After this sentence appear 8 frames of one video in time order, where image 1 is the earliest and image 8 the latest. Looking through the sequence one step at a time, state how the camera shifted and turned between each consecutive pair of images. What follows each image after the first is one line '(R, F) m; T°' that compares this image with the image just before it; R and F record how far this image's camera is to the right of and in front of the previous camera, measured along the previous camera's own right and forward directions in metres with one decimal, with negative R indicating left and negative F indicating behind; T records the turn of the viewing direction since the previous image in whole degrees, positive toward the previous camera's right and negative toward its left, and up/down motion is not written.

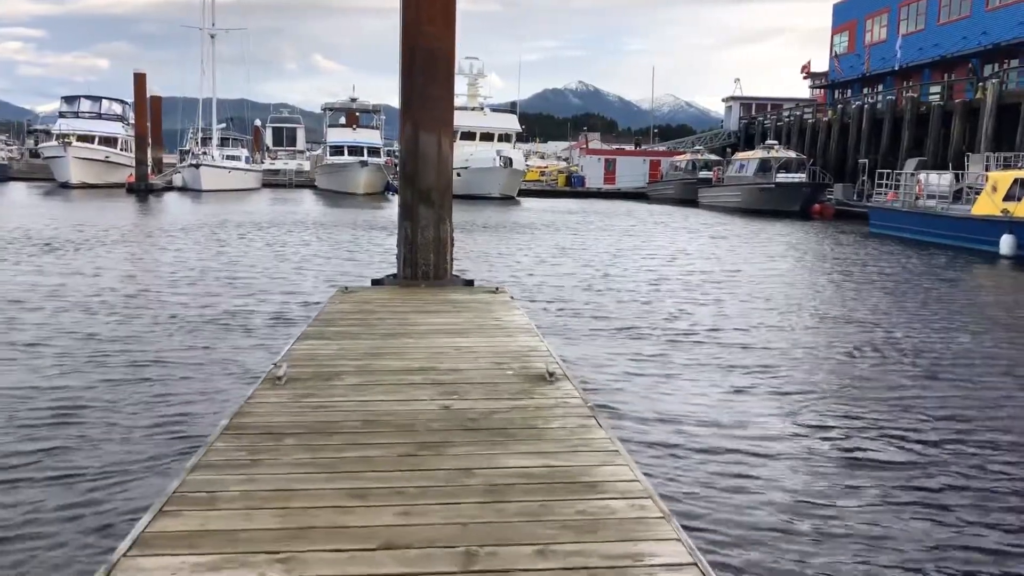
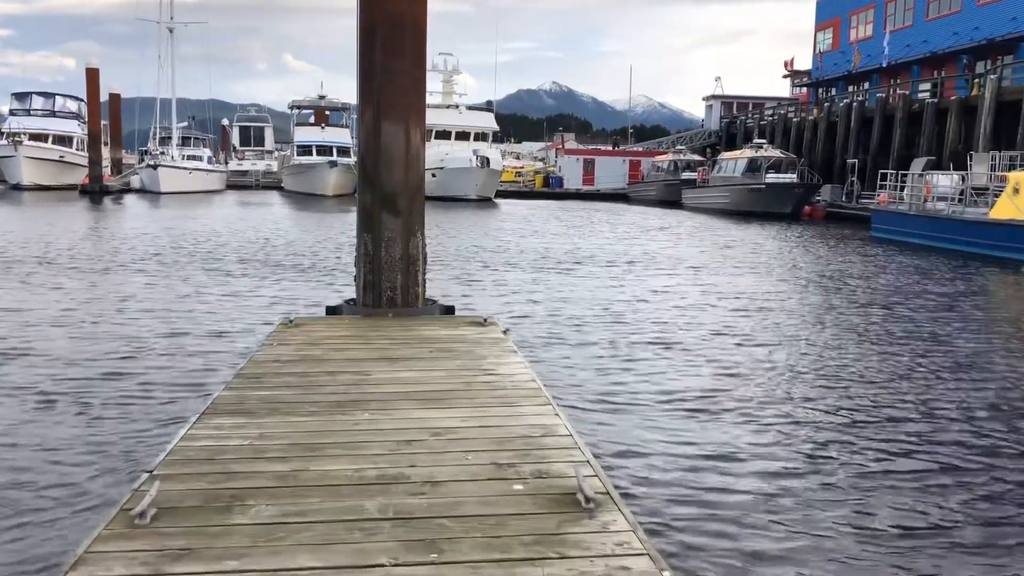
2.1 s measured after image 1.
(-0.1, +2.2) m; +2°
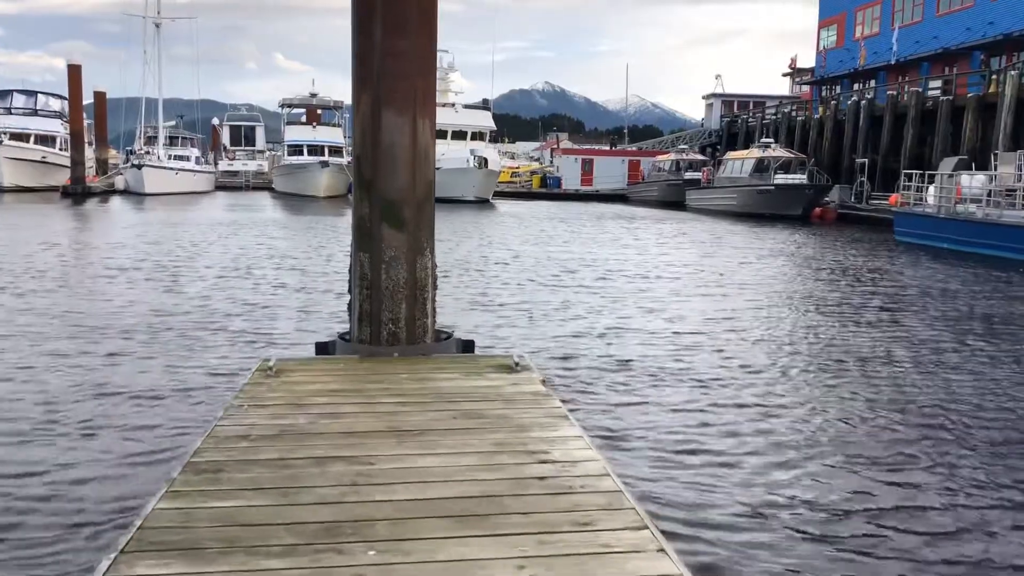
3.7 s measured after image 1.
(-0.3, +1.7) m; 0°
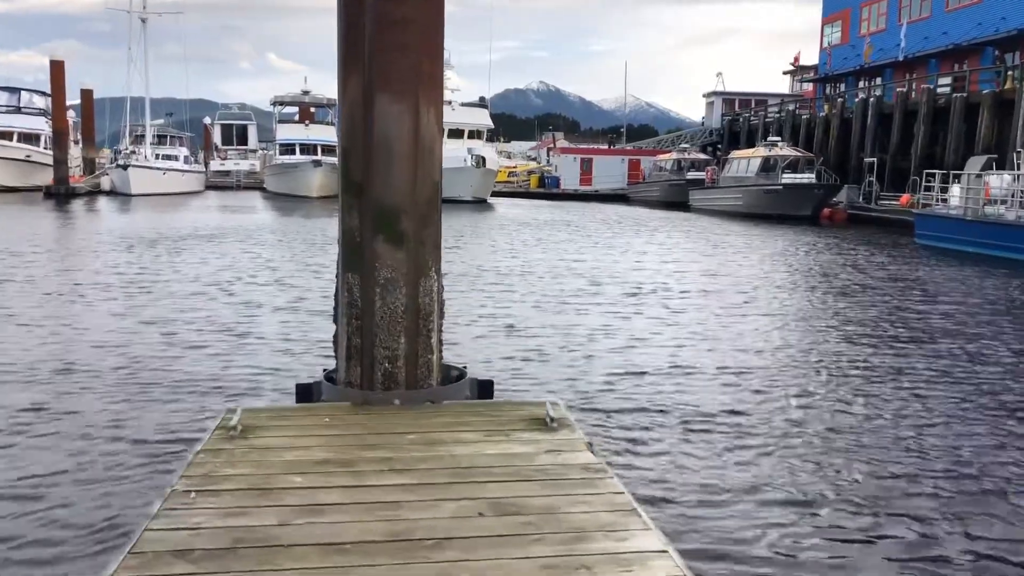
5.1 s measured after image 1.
(-0.2, +1.4) m; 0°
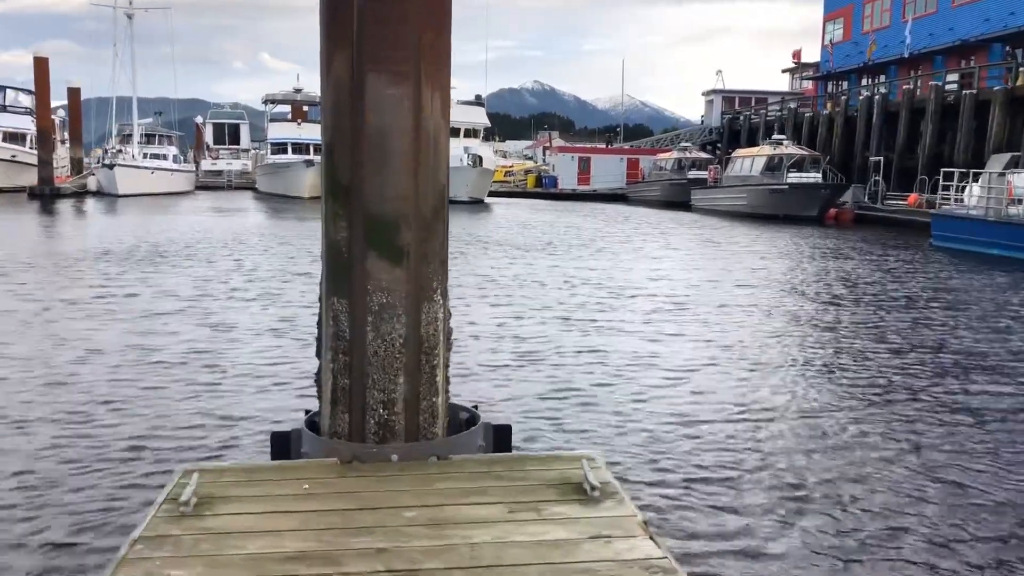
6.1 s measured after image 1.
(-0.1, +1.1) m; 0°
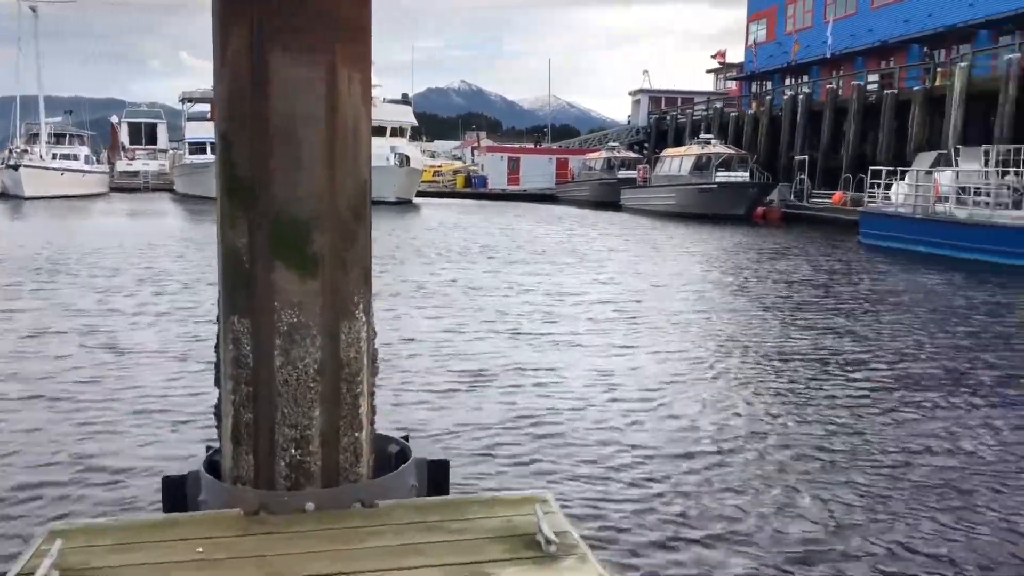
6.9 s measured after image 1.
(0.0, +0.7) m; +4°
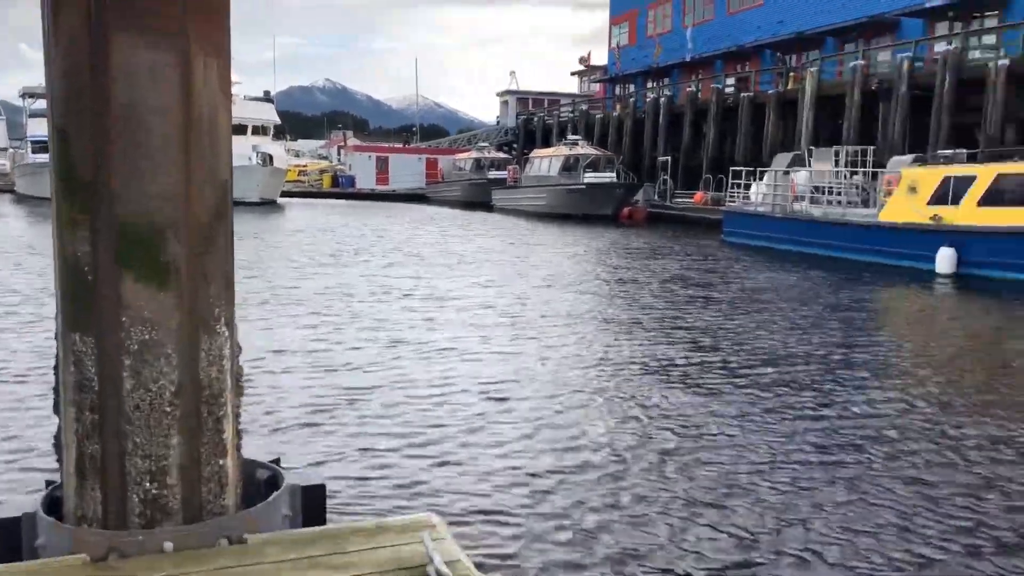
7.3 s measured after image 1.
(0.0, +0.3) m; +8°
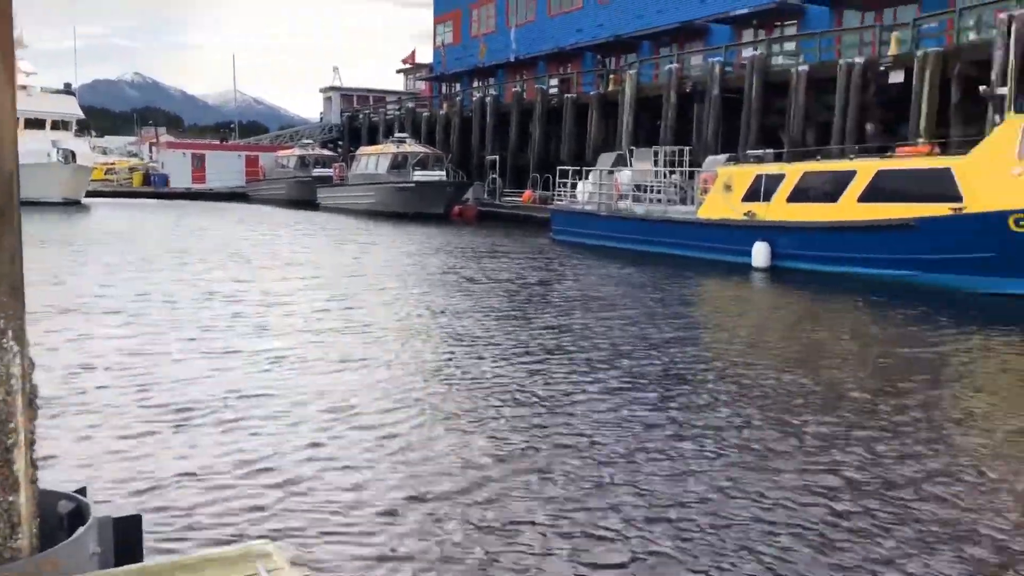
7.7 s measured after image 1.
(0.0, +0.3) m; +11°
